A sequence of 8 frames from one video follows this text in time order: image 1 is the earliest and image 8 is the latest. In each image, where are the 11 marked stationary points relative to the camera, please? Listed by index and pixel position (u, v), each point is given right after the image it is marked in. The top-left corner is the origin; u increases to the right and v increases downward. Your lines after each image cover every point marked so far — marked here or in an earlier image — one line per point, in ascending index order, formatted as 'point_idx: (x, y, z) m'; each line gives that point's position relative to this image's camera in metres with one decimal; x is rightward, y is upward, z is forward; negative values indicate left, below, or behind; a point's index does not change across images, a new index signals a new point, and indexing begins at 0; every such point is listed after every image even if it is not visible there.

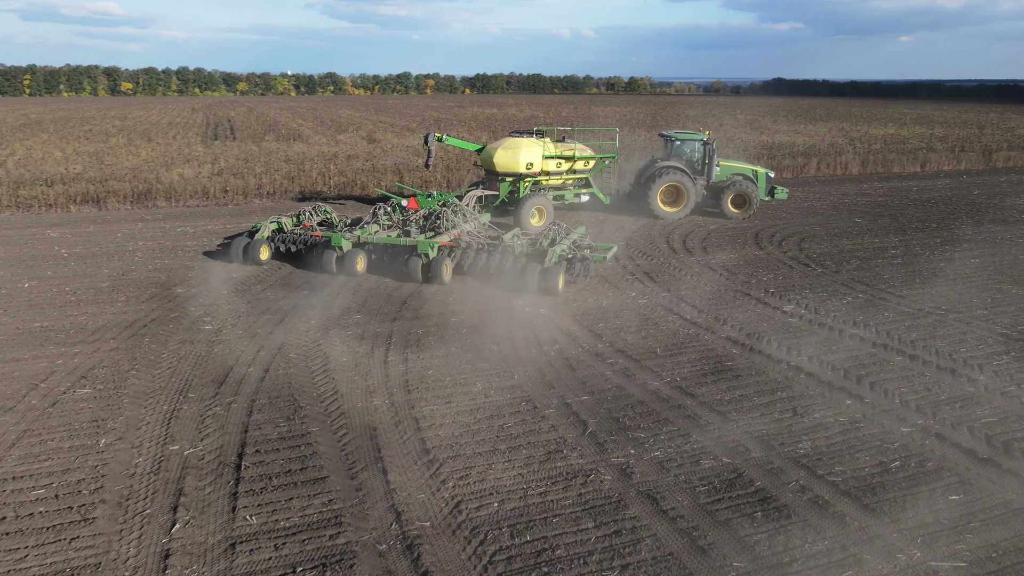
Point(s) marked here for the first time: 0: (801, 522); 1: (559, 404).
0: (+1.7, -1.4, +4.5) m
1: (+0.4, -1.0, +6.1) m
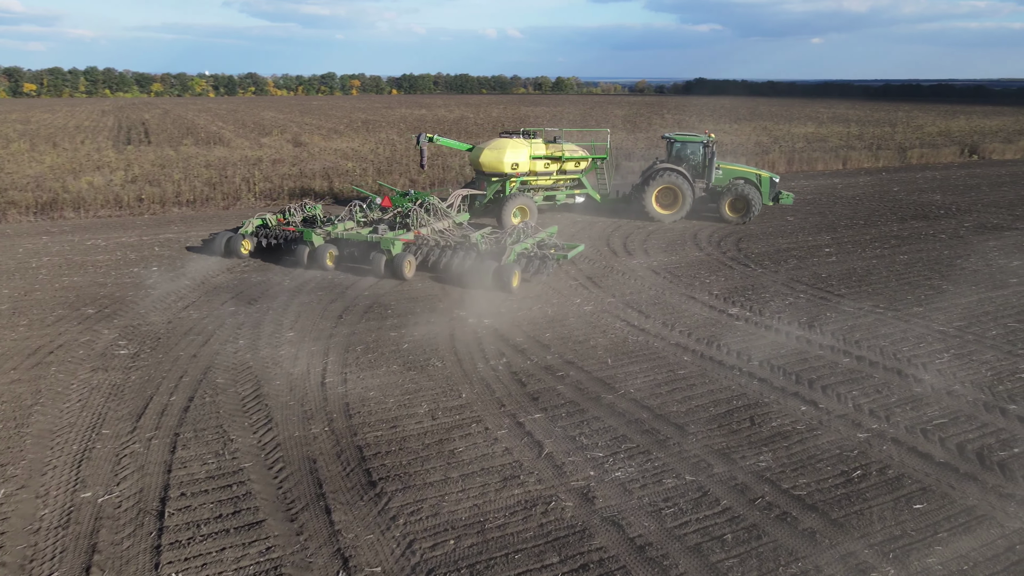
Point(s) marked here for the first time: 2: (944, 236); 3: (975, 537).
0: (+1.5, -1.5, +4.3) m
1: (0.0, -1.1, +5.8) m
2: (+7.5, +0.9, +12.8) m
3: (+2.7, -1.5, +4.3) m
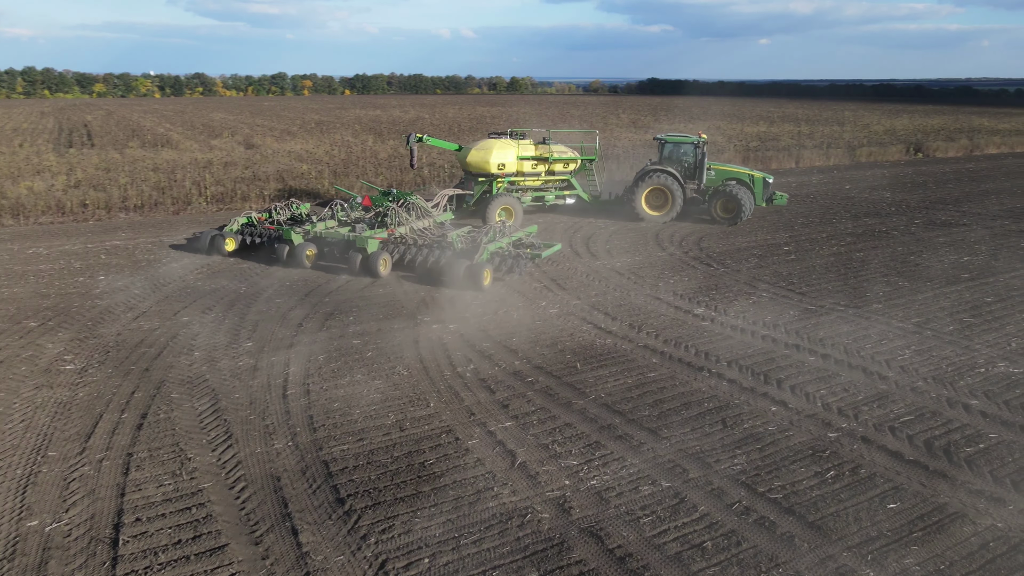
0: (+1.4, -1.5, +4.2) m
1: (-0.2, -1.1, +5.6) m
2: (+6.8, +1.0, +13.1) m
3: (+2.6, -1.5, +4.4) m
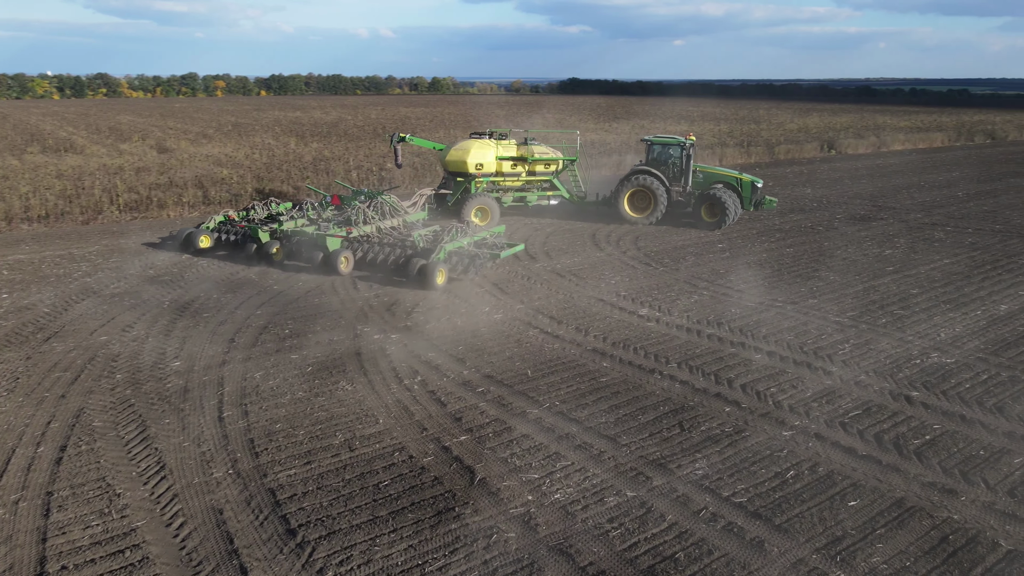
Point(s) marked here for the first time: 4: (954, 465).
0: (+1.2, -1.5, +4.2) m
1: (-0.6, -1.2, +5.4) m
2: (+5.7, +1.1, +13.6) m
3: (+2.4, -1.5, +4.4) m
4: (+3.1, -1.2, +5.2) m
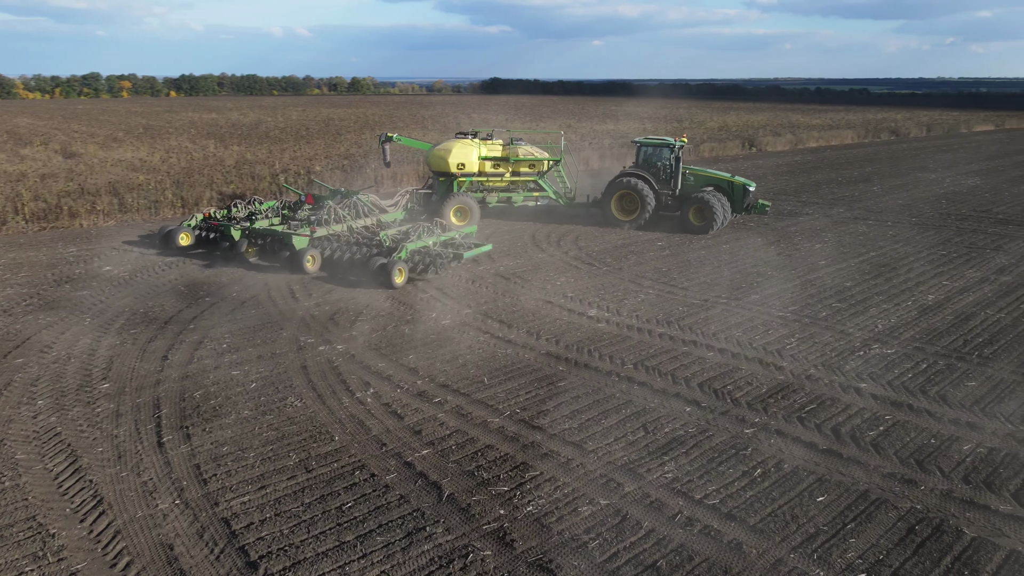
0: (+1.1, -1.5, +4.1) m
1: (-0.8, -1.2, +5.2) m
2: (+4.5, +1.2, +13.9) m
3: (+2.2, -1.4, +4.5) m
4: (+2.9, -1.2, +5.3) m
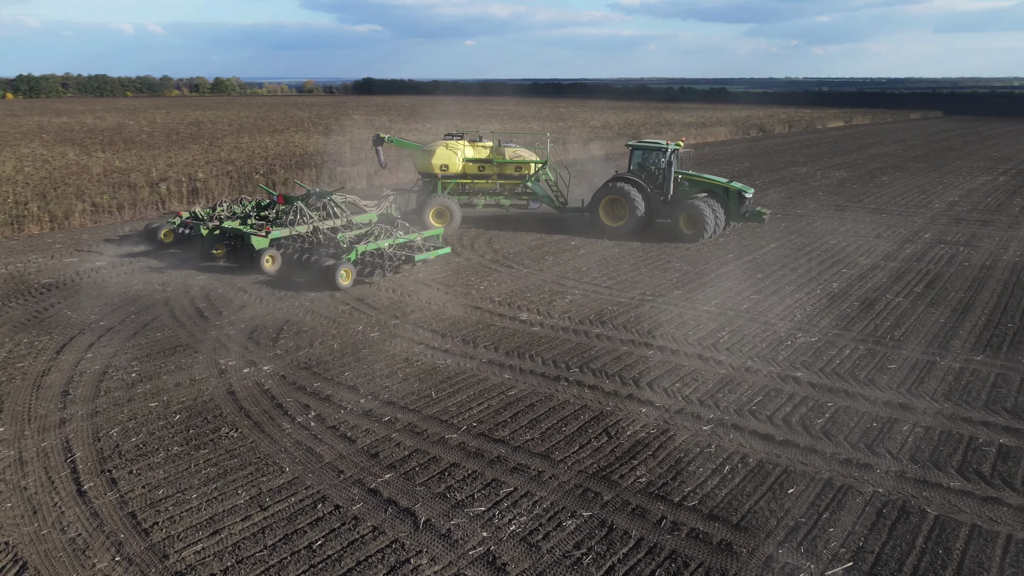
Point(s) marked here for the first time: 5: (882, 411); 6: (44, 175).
0: (+1.0, -1.5, +4.1) m
1: (-1.0, -1.3, +4.8) m
2: (+2.8, +1.3, +14.3) m
3: (+2.1, -1.4, +4.6) m
4: (+2.6, -1.1, +5.6) m
5: (+3.0, -1.0, +6.0) m
6: (-12.0, +2.9, +19.1) m
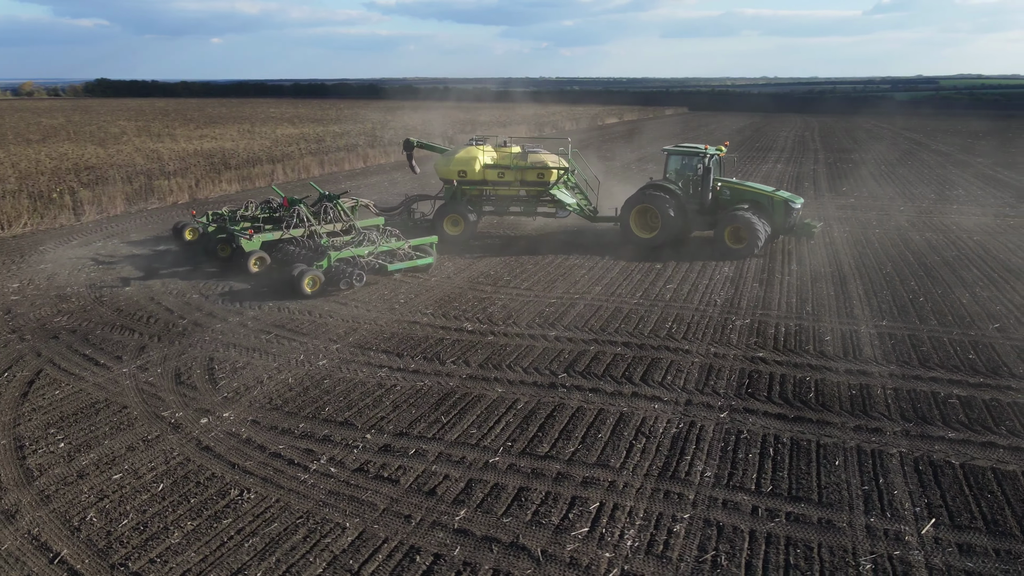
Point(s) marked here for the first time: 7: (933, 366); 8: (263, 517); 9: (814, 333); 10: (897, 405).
0: (+1.8, -1.5, +4.3) m
1: (-0.4, -1.5, +4.4) m
2: (+0.3, +1.4, +14.5) m
3: (+2.7, -1.3, +5.1) m
4: (+2.8, -1.0, +6.2) m
5: (+3.1, -0.8, +6.7) m
6: (-15.3, +1.7, +14.9) m
7: (+4.0, -0.7, +7.1) m
8: (-1.6, -1.5, +4.7) m
9: (+3.3, -0.5, +8.0) m
10: (+3.2, -1.0, +6.2) m
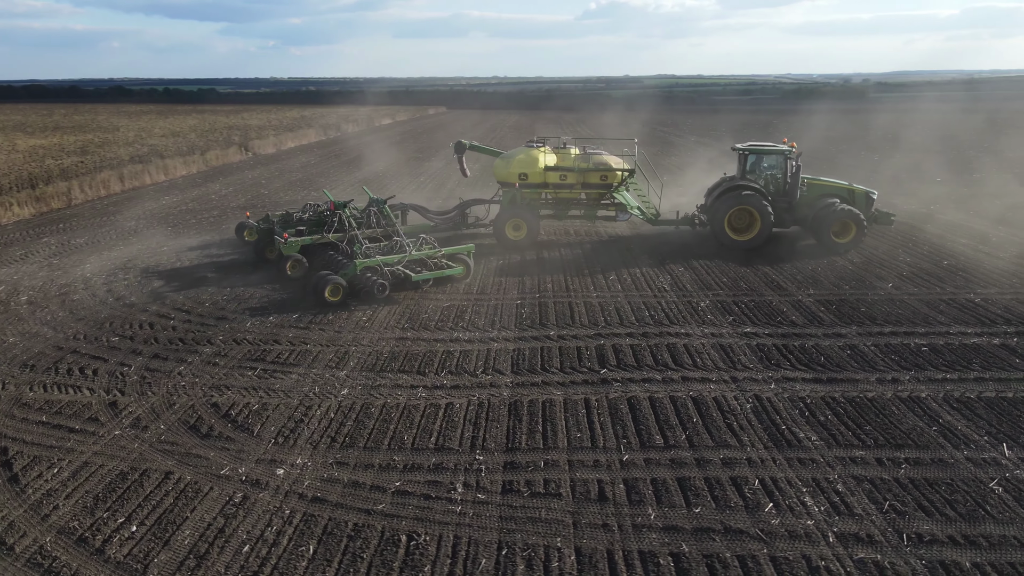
0: (+3.0, -1.3, +5.1) m
1: (+0.9, -1.5, +4.5) m
2: (-1.9, +1.2, +14.3) m
3: (+3.5, -1.0, +6.1) m
4: (+3.4, -0.7, +7.2) m
5: (+3.4, -0.6, +7.8) m
6: (-16.8, +0.1, +9.7) m
7: (+4.2, -0.4, +8.4) m
8: (-0.3, -1.6, +4.4) m
9: (+3.2, -0.2, +9.0) m
10: (+3.7, -0.7, +7.3) m
